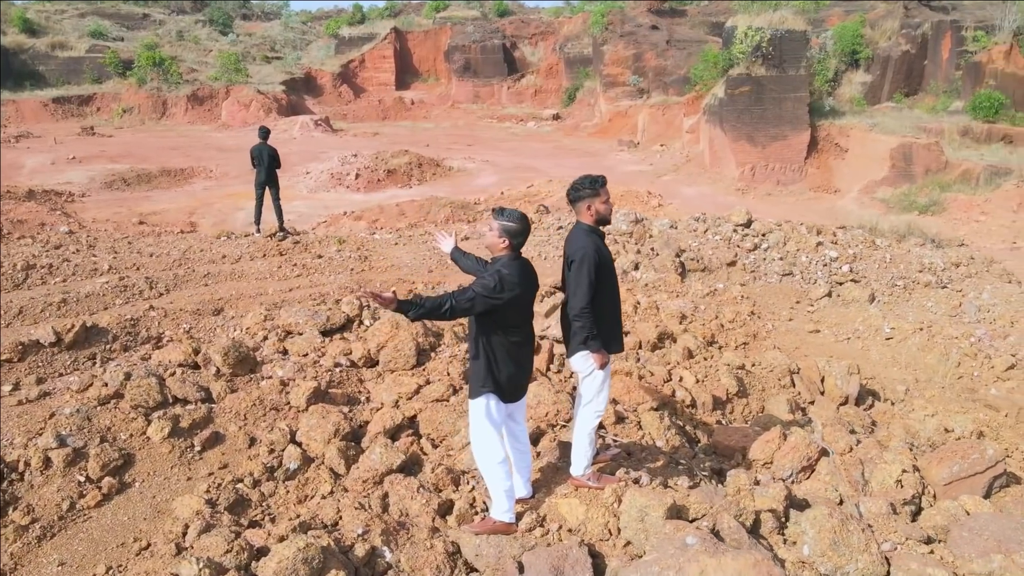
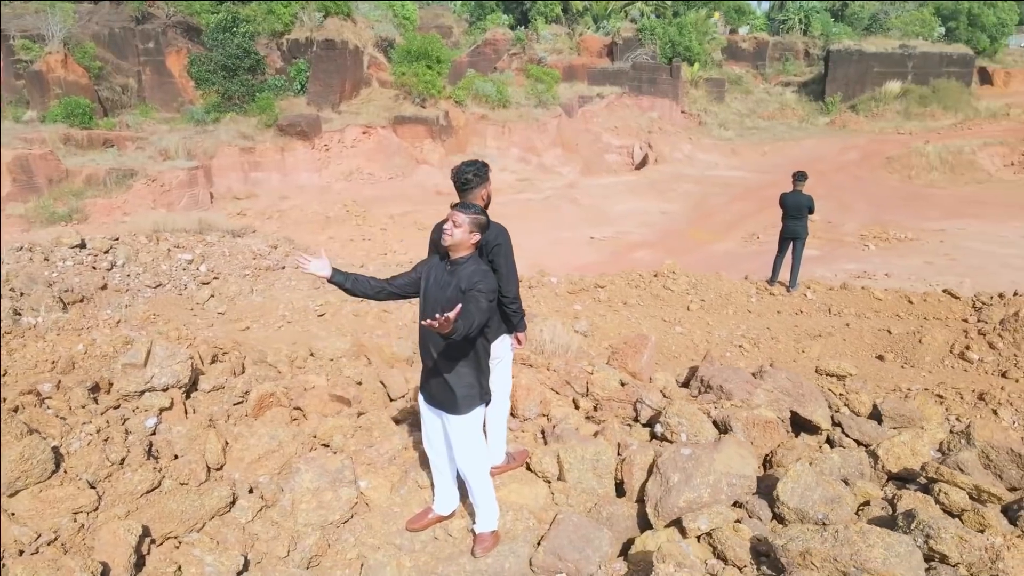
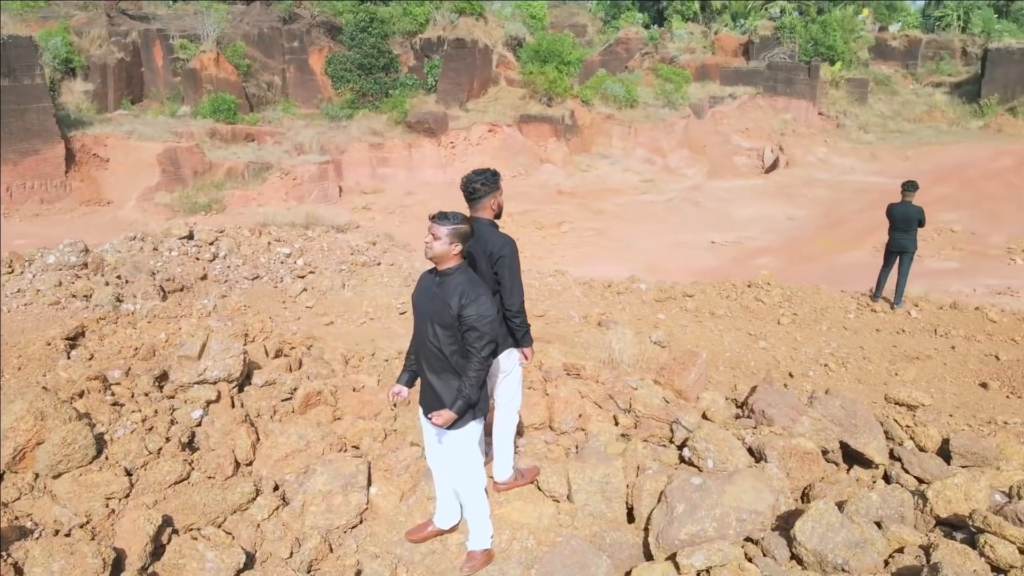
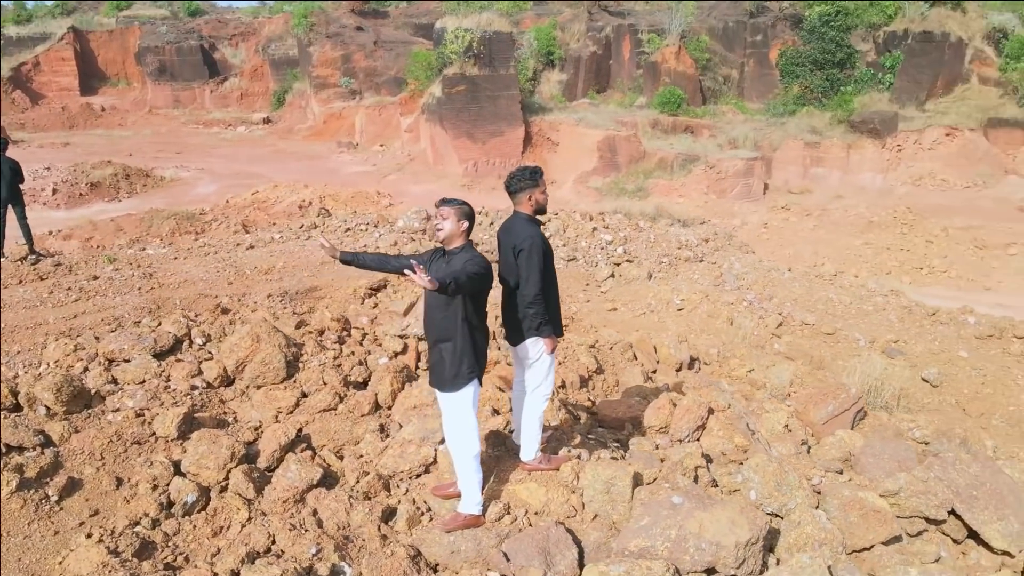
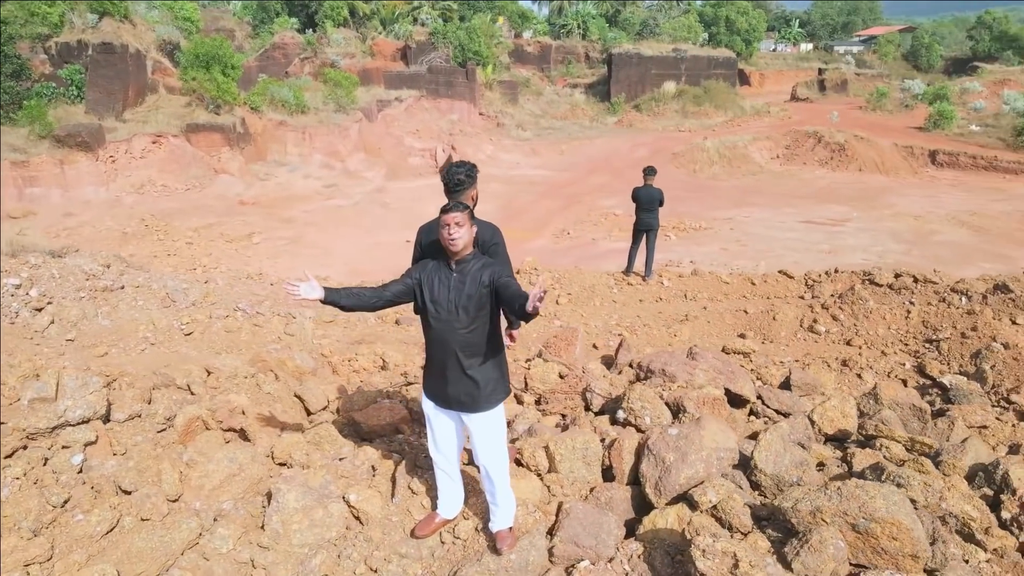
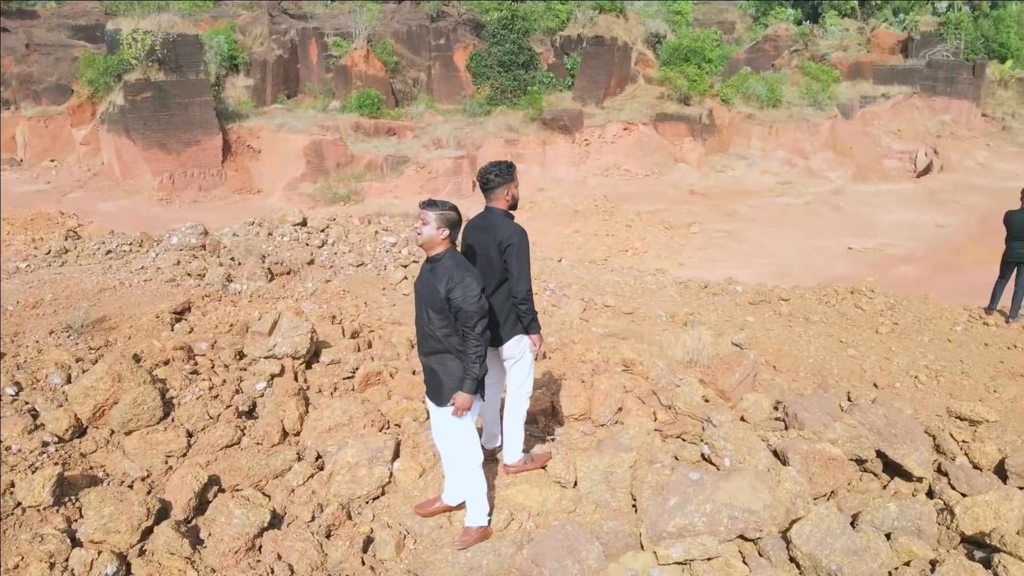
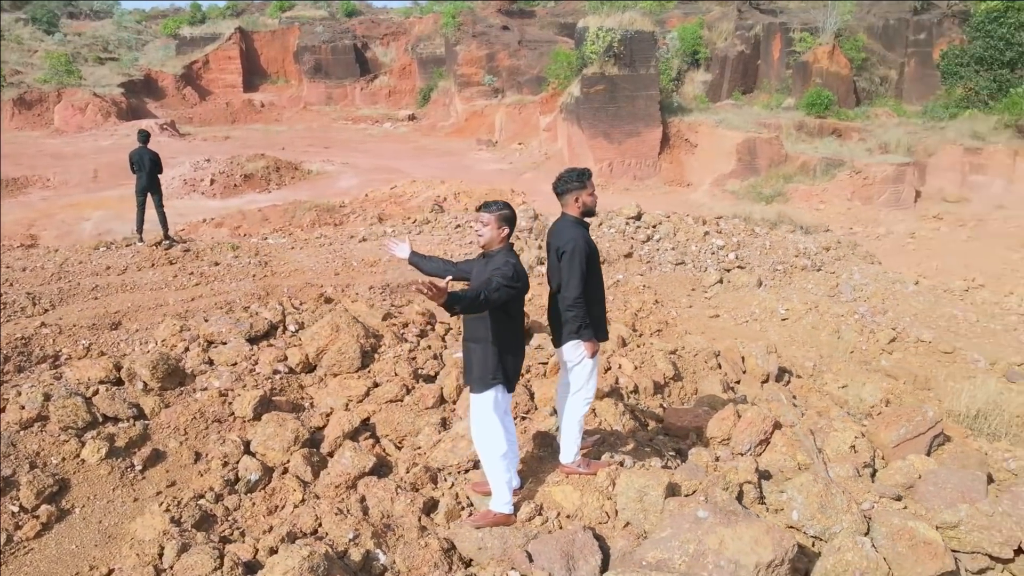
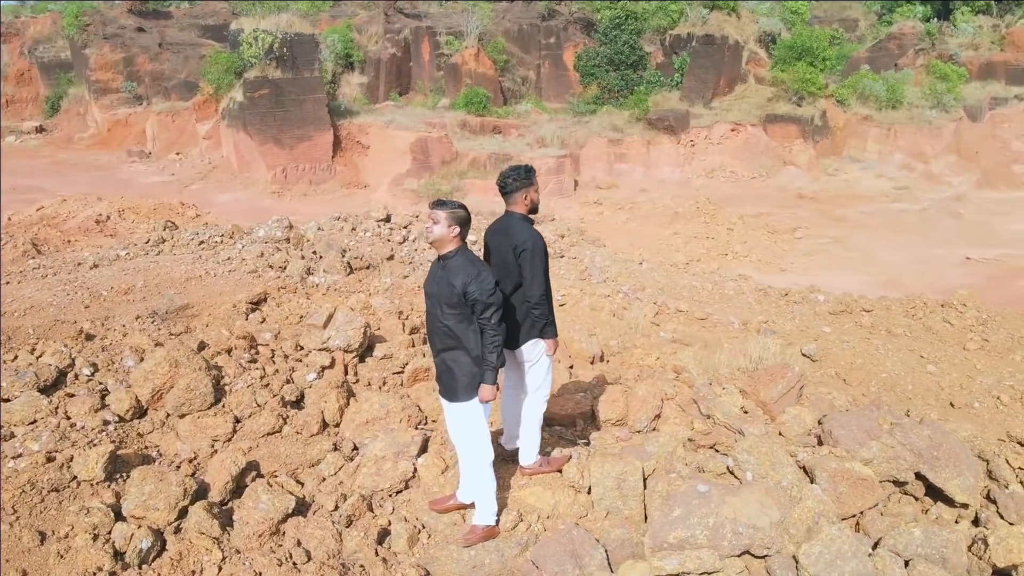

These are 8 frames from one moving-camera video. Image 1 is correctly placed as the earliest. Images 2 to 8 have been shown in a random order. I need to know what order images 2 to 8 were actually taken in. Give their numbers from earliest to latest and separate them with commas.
7, 4, 8, 6, 3, 2, 5
